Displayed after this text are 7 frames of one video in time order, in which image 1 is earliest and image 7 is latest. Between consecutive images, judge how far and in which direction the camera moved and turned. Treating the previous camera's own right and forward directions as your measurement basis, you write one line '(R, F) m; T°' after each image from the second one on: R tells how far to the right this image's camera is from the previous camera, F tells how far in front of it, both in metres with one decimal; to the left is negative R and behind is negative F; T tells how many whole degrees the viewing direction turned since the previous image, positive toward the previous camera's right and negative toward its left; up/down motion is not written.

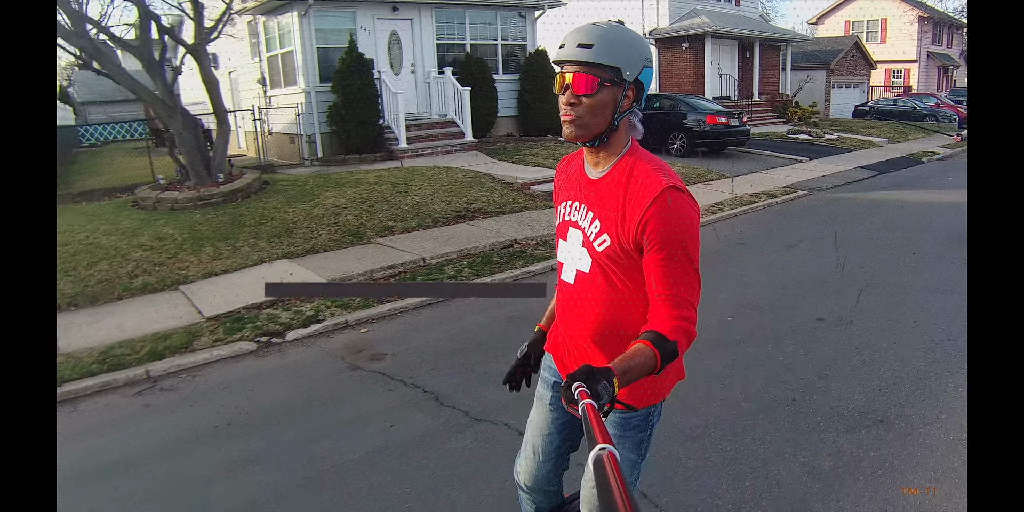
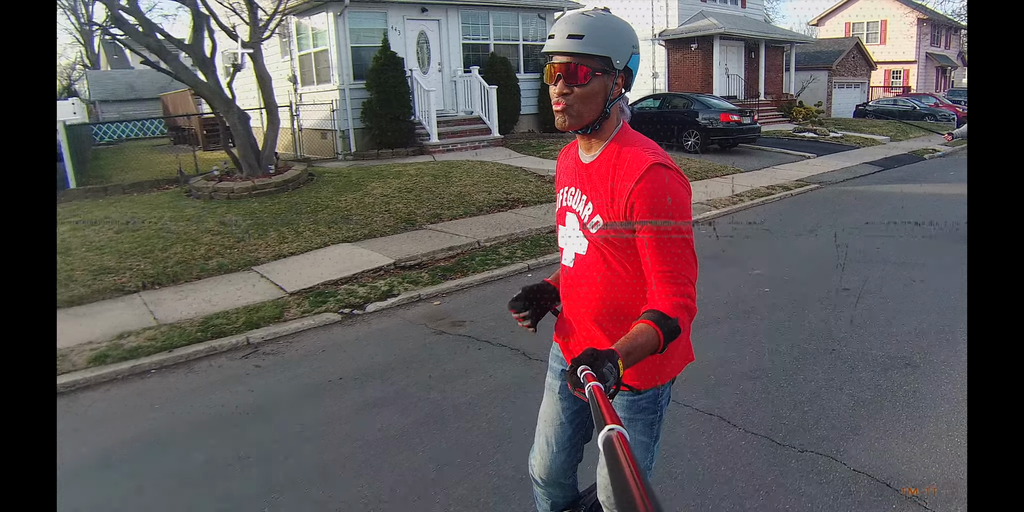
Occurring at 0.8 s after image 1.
(-0.4, -0.5) m; 0°
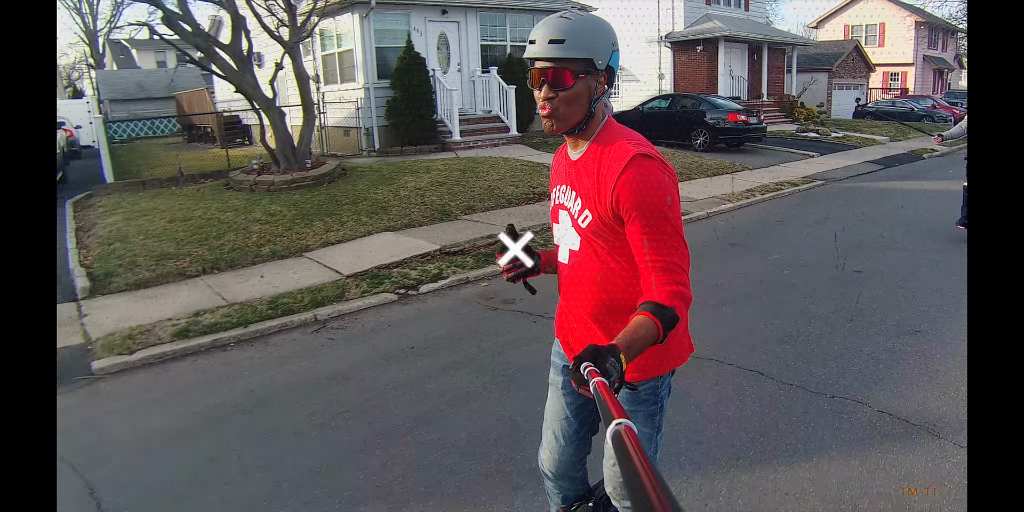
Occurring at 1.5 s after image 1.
(-0.3, -0.5) m; 0°
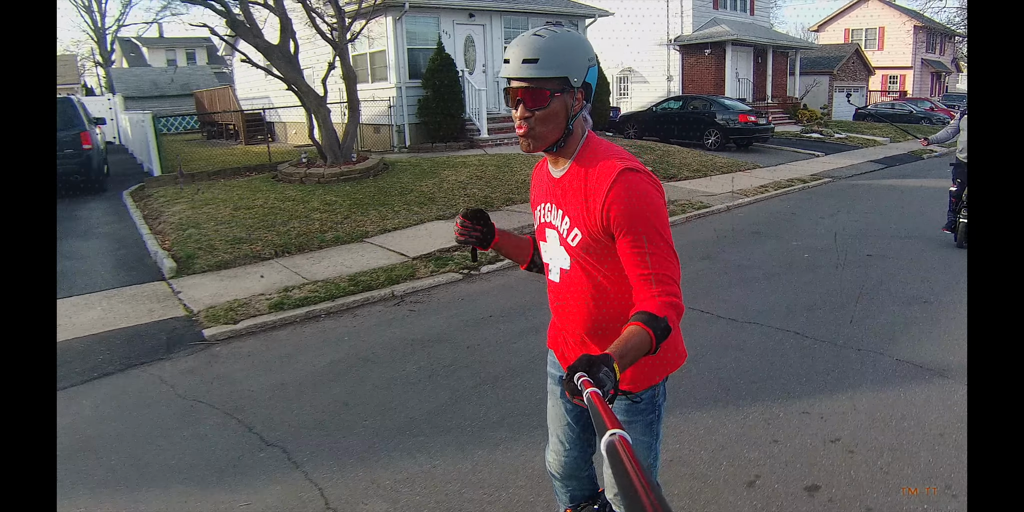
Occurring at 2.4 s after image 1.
(-0.4, -0.7) m; 0°
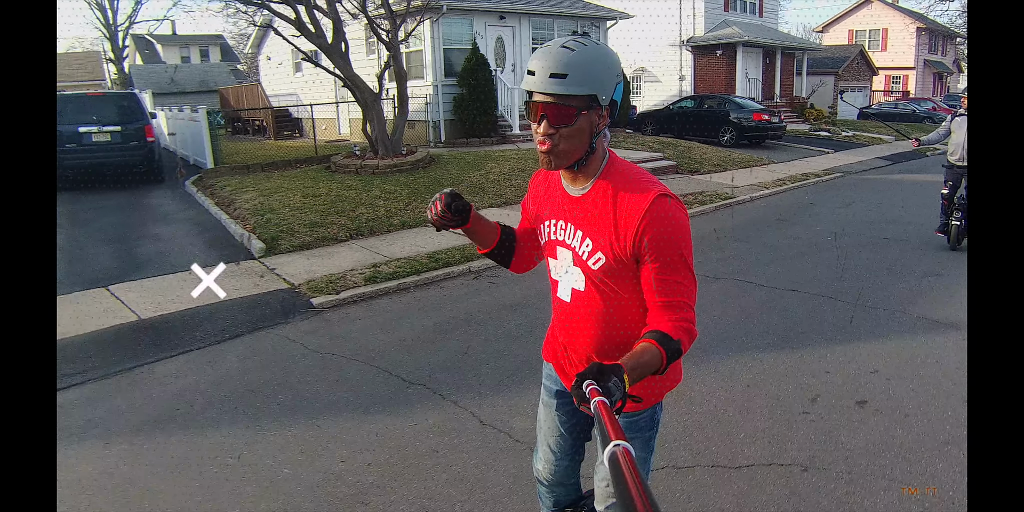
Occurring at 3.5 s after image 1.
(-0.5, -0.8) m; 0°
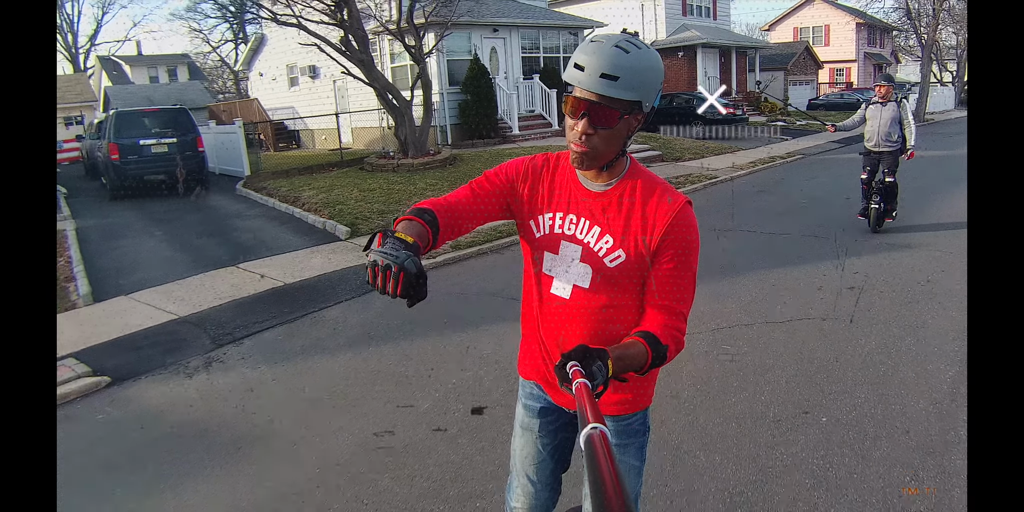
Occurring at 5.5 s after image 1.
(-0.9, -1.7) m; +3°
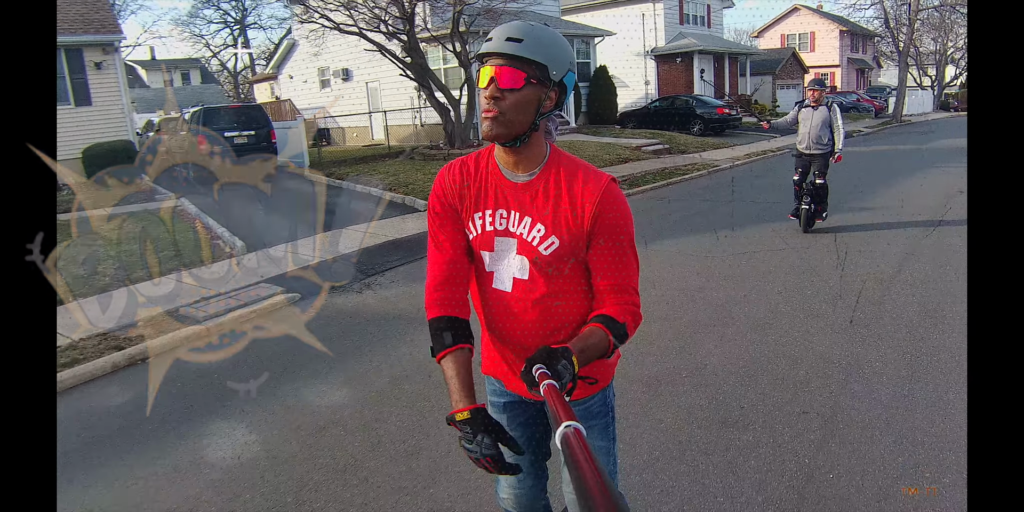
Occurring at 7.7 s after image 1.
(-0.7, -2.1) m; +1°
